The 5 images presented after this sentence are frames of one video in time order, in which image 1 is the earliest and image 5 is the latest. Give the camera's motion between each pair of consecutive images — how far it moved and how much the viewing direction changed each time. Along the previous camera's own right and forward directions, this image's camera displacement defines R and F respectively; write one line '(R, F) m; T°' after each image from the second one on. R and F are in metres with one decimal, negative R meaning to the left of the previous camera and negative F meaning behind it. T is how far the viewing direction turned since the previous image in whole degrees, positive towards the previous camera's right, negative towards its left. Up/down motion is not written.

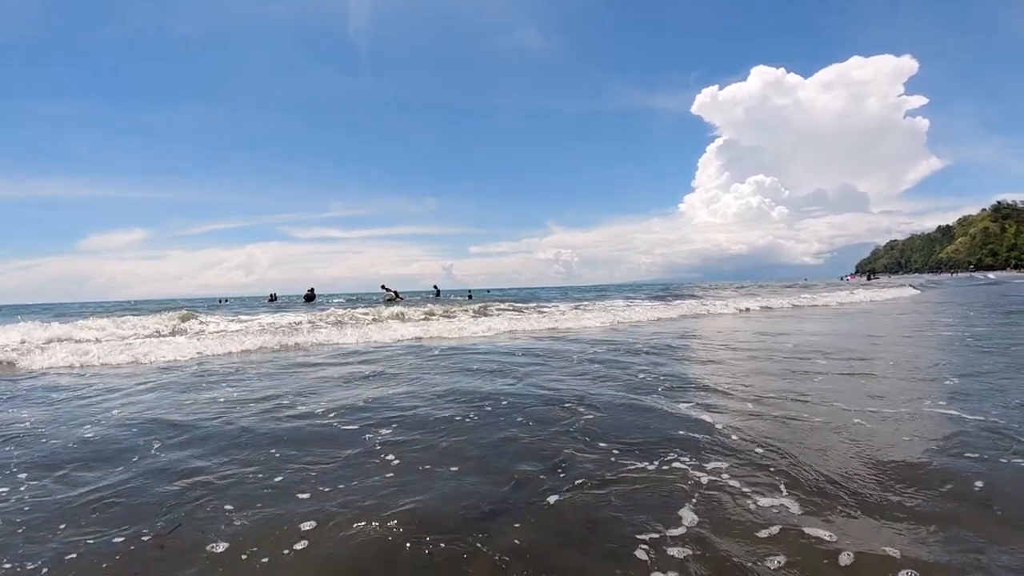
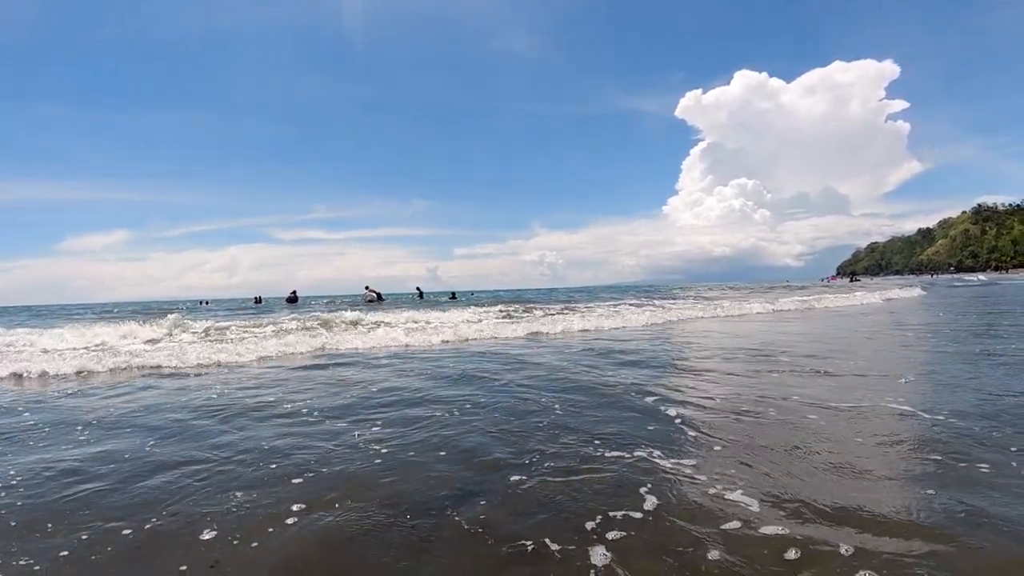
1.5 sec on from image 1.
(-0.1, 0.0) m; +1°
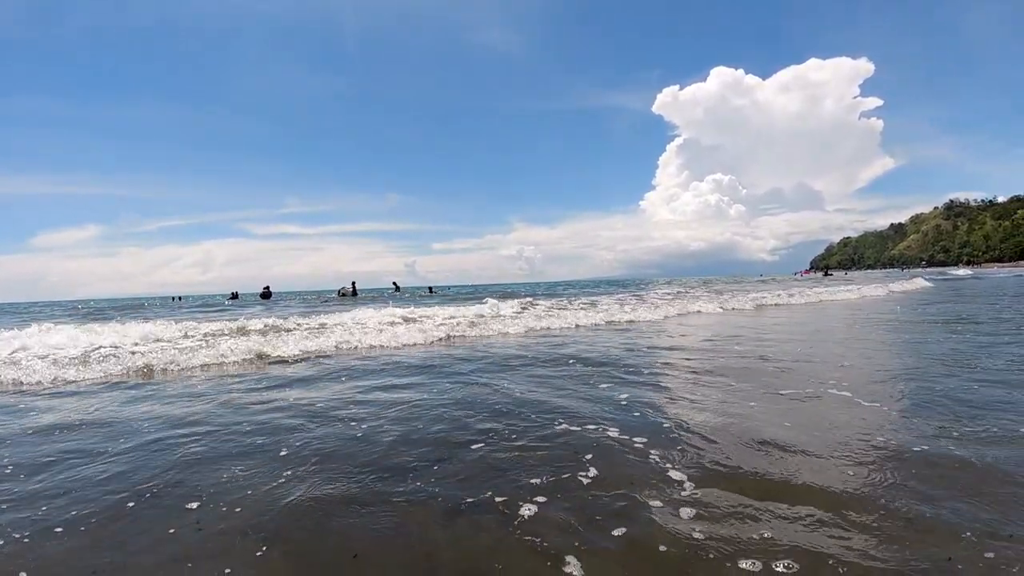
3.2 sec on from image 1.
(-0.8, +0.5) m; +2°
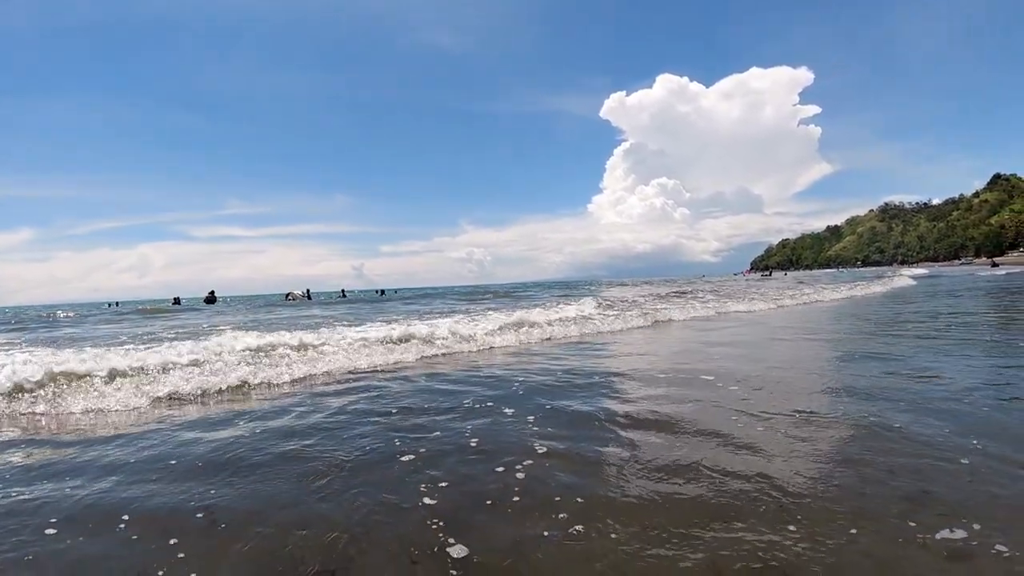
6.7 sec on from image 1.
(-2.0, +0.1) m; +5°
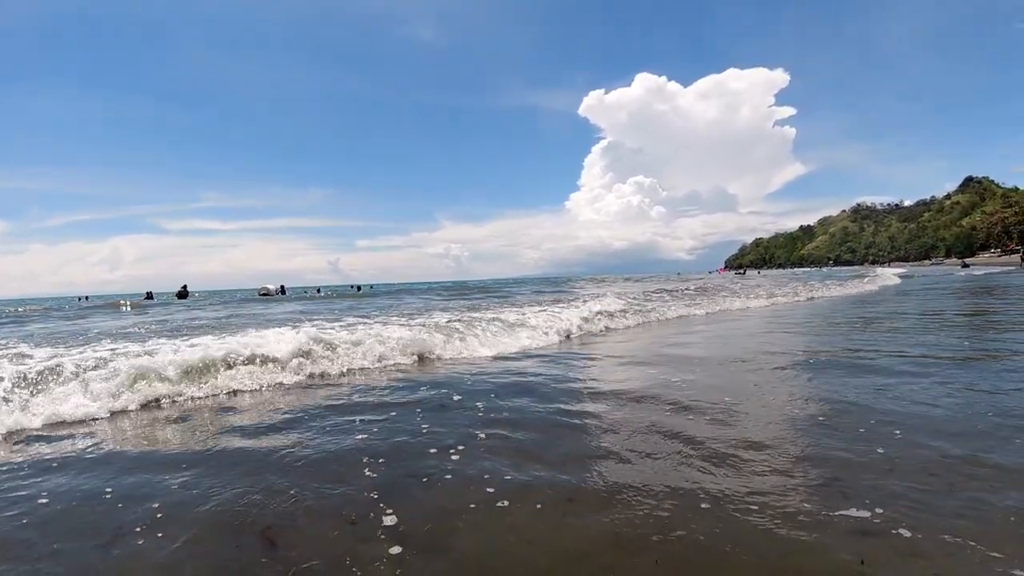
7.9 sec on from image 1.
(-0.8, -0.2) m; +2°
